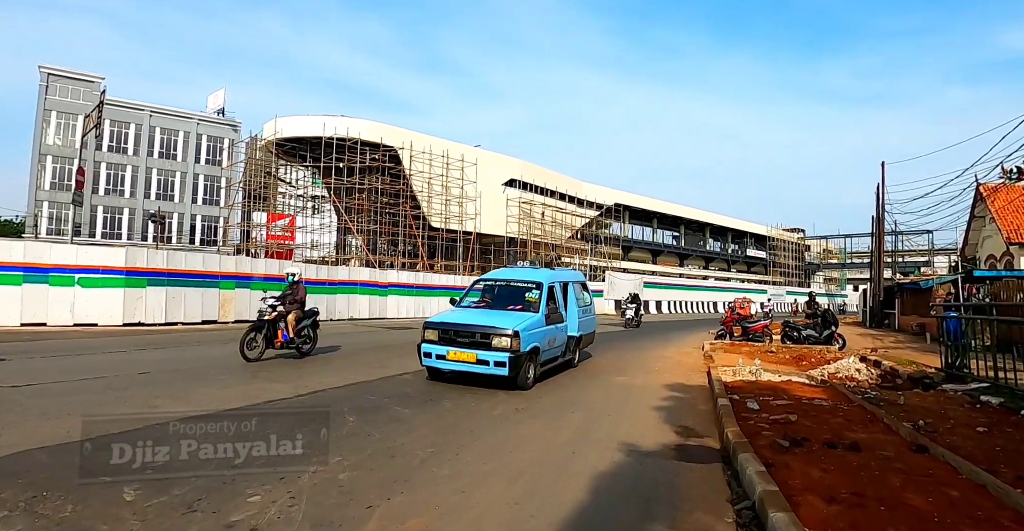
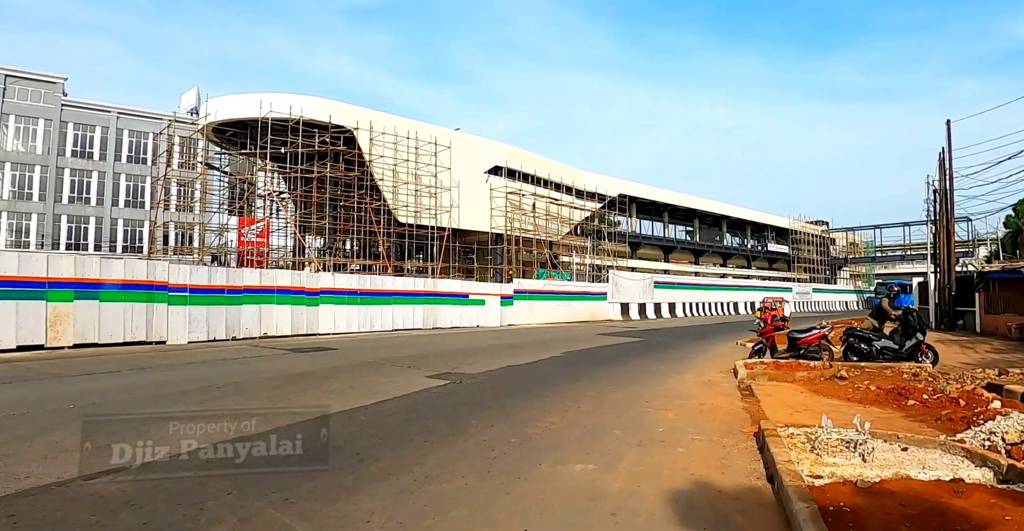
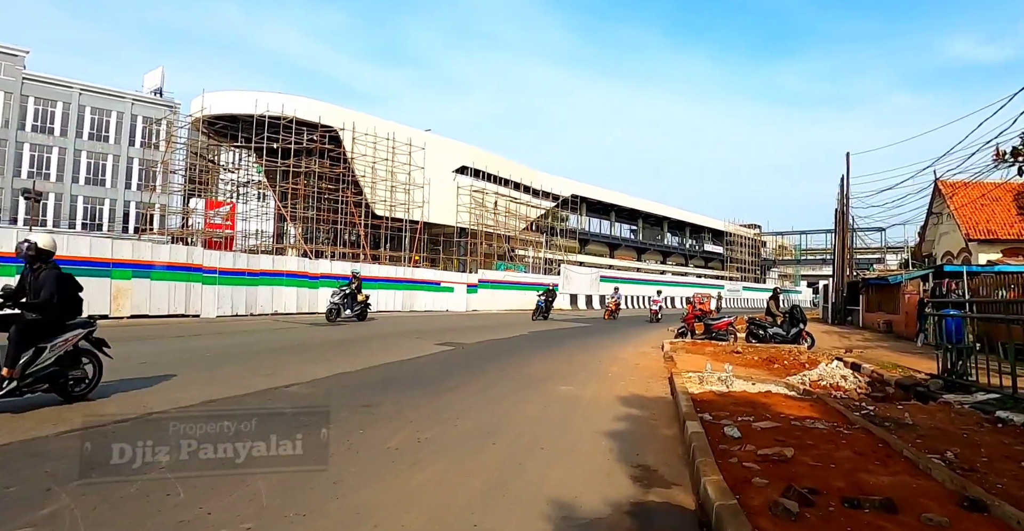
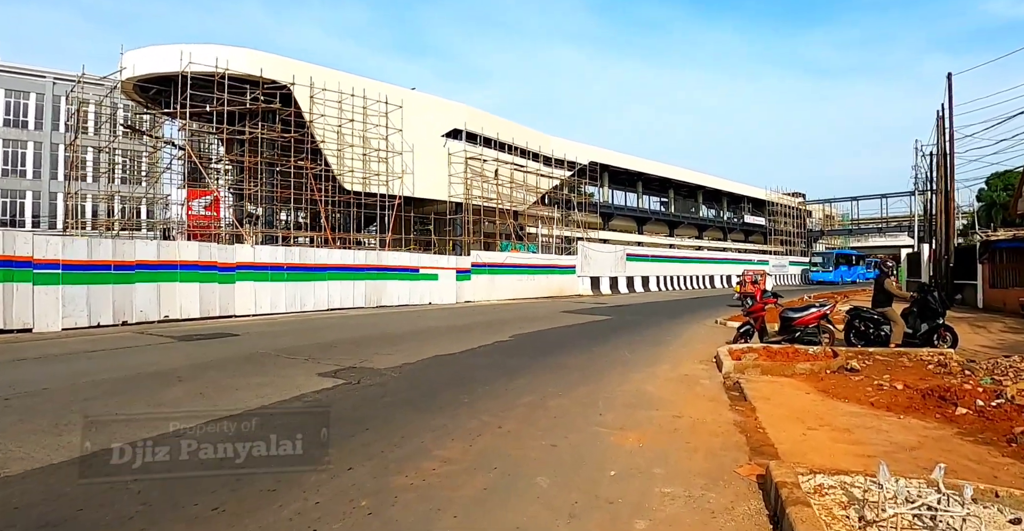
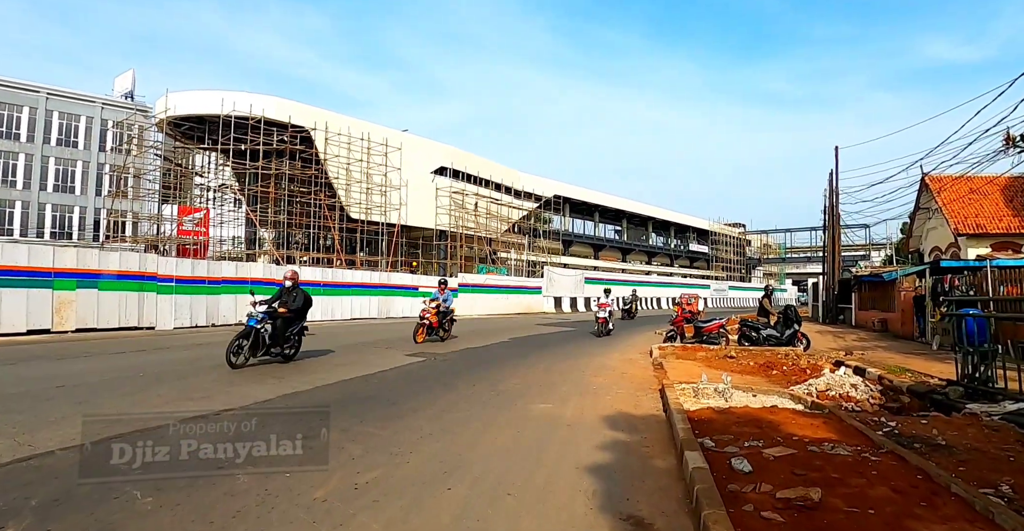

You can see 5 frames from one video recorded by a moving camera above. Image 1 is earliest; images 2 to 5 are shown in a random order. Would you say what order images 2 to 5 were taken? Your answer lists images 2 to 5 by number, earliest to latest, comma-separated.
3, 5, 2, 4
